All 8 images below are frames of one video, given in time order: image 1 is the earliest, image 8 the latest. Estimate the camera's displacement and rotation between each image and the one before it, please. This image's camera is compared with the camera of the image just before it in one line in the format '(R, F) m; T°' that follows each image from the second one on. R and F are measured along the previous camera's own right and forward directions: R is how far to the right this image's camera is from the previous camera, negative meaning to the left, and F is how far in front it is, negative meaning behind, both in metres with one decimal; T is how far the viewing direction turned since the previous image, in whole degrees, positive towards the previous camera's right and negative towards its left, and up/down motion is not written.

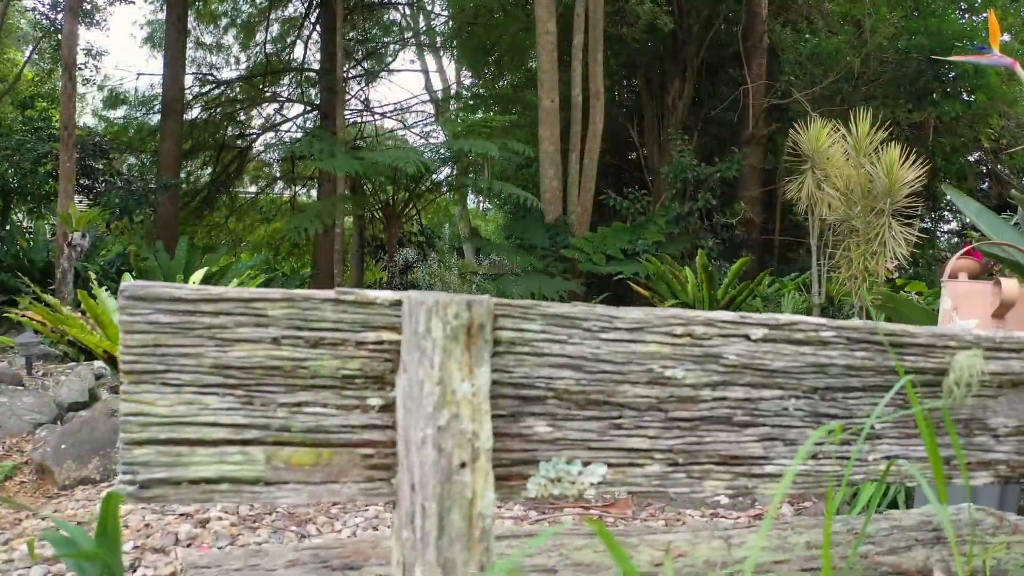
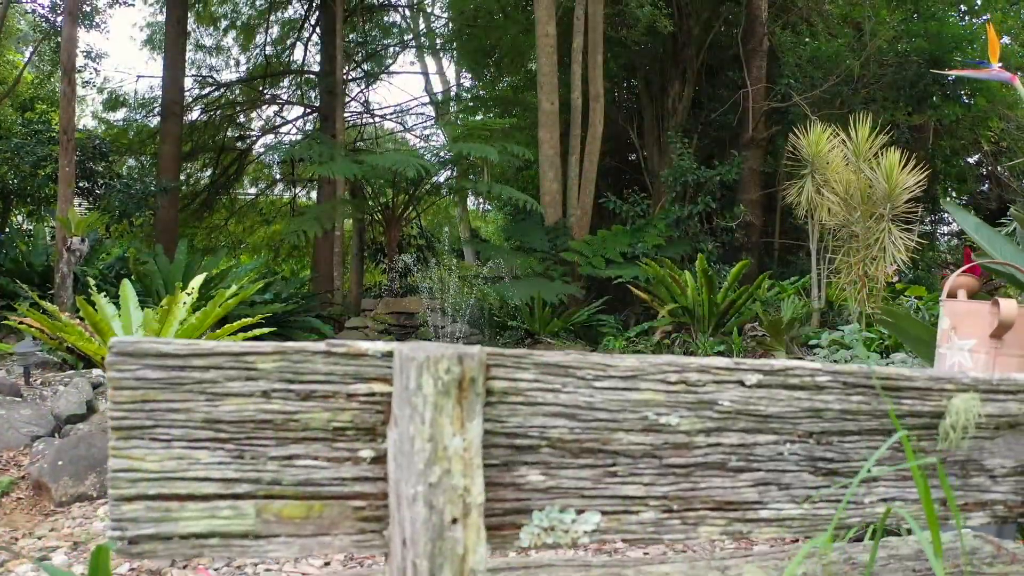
(0.0, 0.0) m; 0°
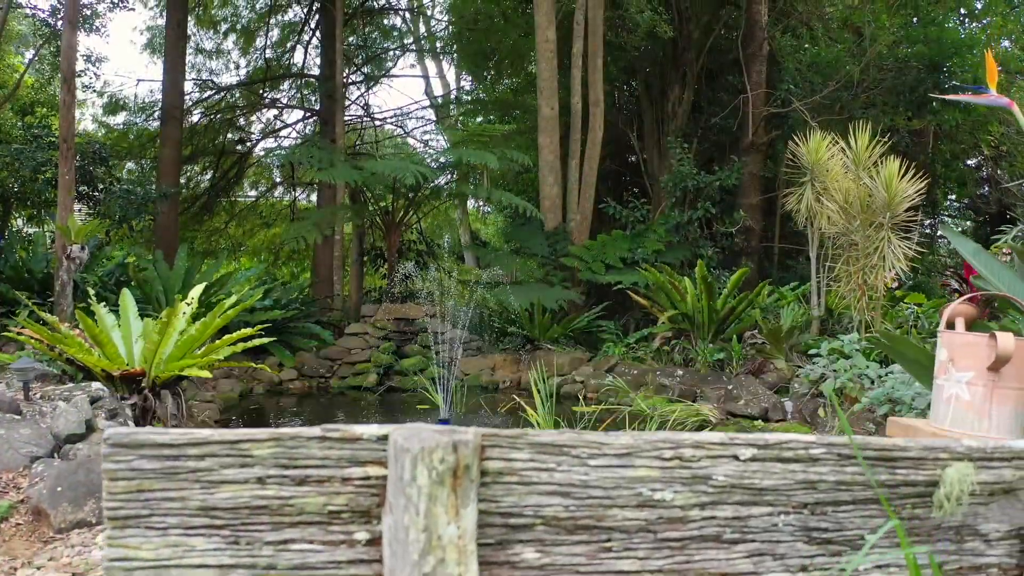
(0.0, 0.0) m; 0°
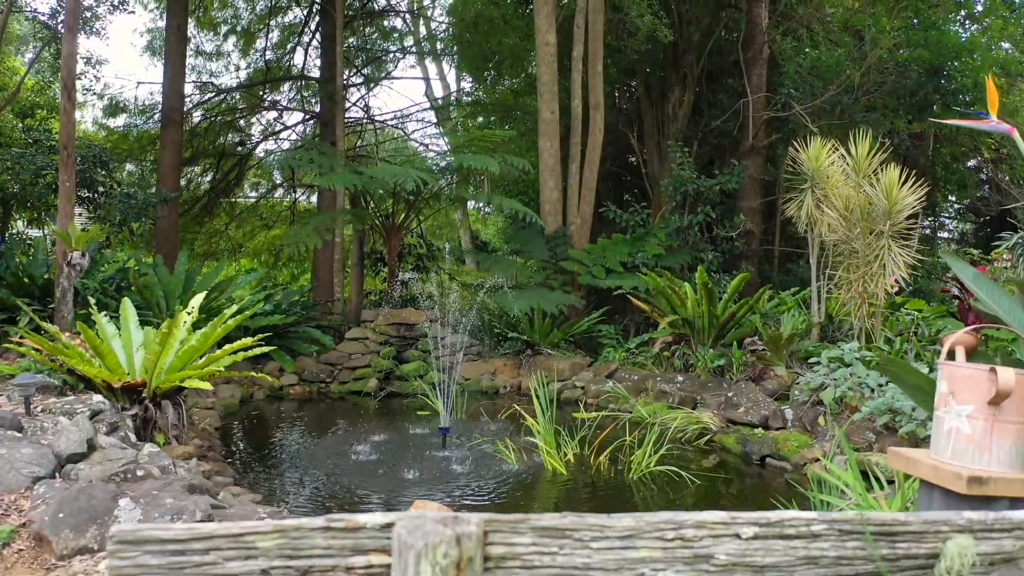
(0.0, 0.0) m; 0°
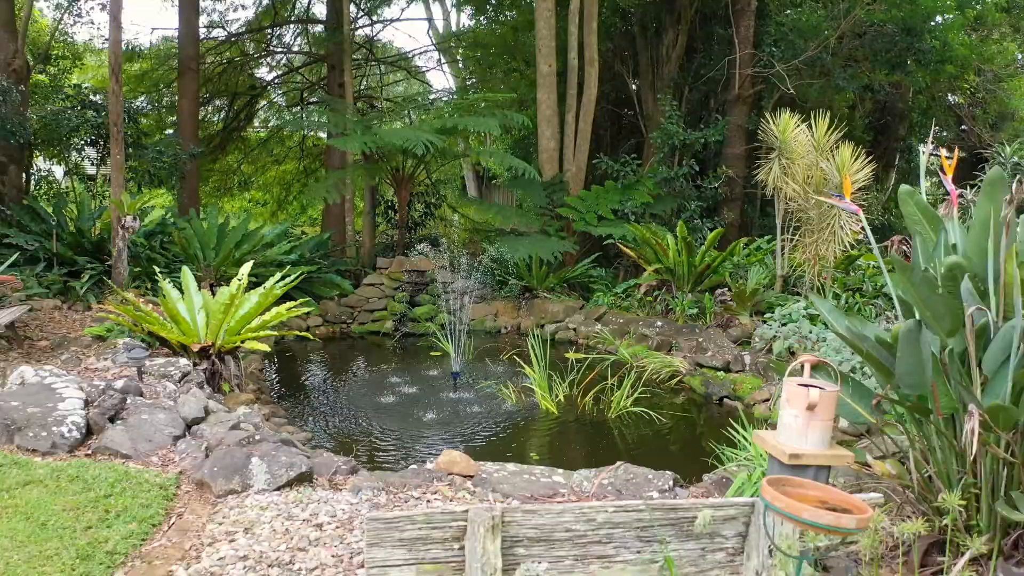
(0.0, -0.8) m; 0°
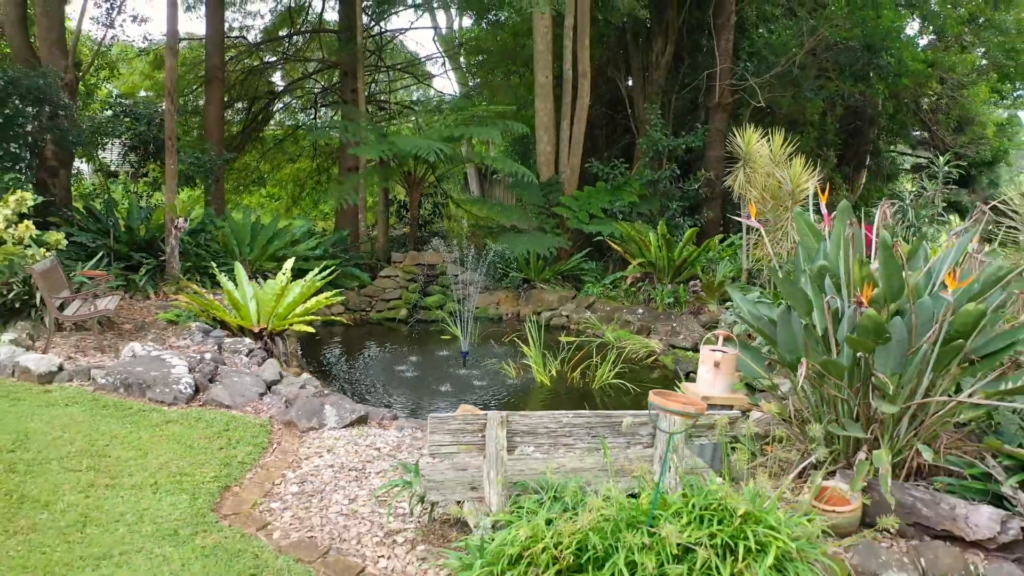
(0.0, -1.1) m; 0°
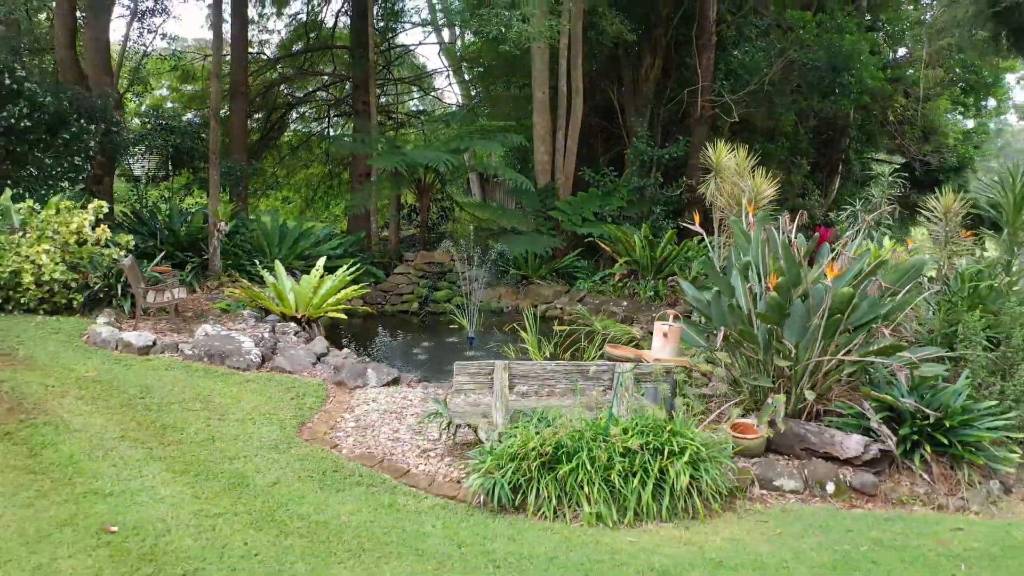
(0.0, -1.1) m; 0°
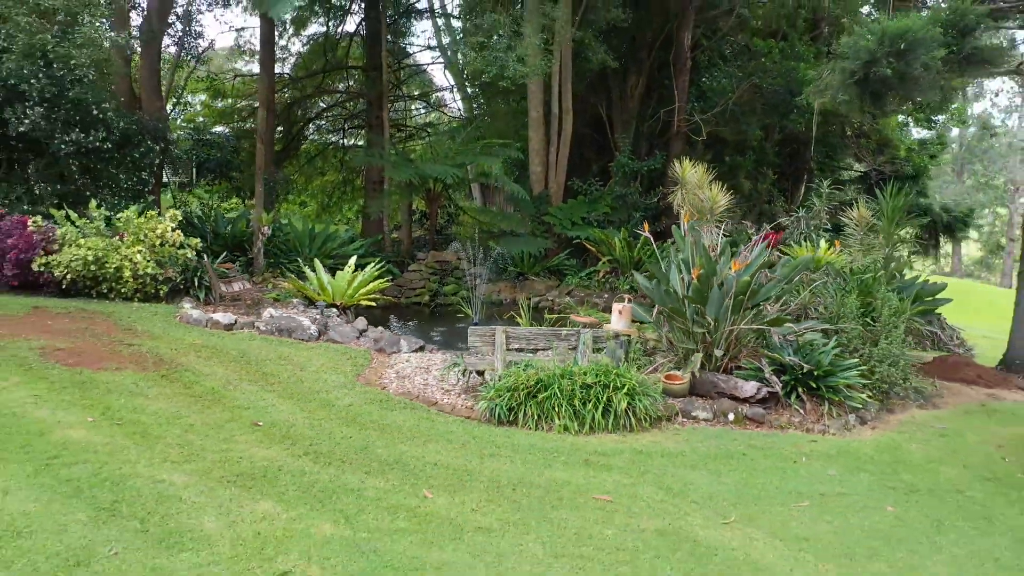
(0.0, -1.7) m; 0°
